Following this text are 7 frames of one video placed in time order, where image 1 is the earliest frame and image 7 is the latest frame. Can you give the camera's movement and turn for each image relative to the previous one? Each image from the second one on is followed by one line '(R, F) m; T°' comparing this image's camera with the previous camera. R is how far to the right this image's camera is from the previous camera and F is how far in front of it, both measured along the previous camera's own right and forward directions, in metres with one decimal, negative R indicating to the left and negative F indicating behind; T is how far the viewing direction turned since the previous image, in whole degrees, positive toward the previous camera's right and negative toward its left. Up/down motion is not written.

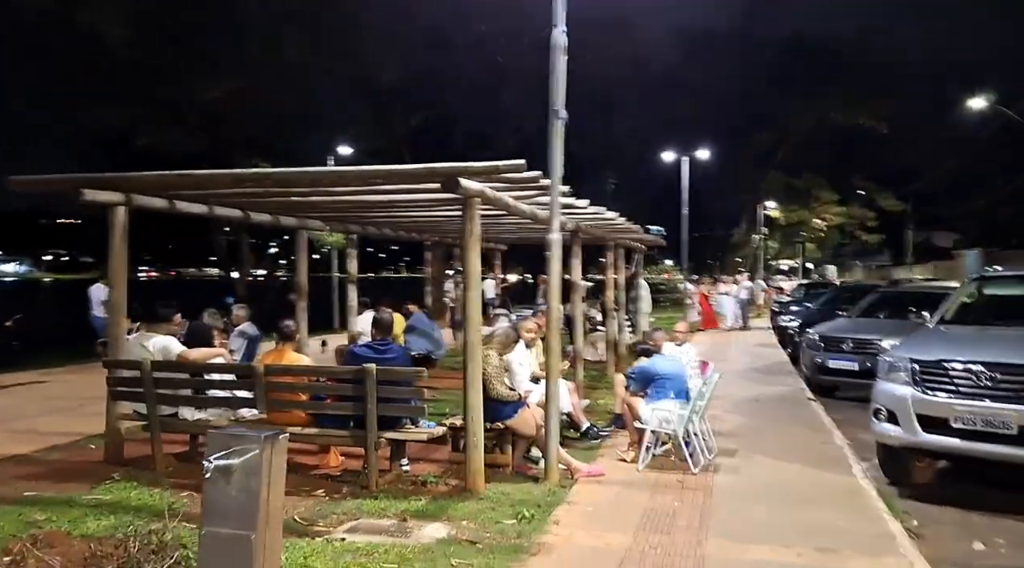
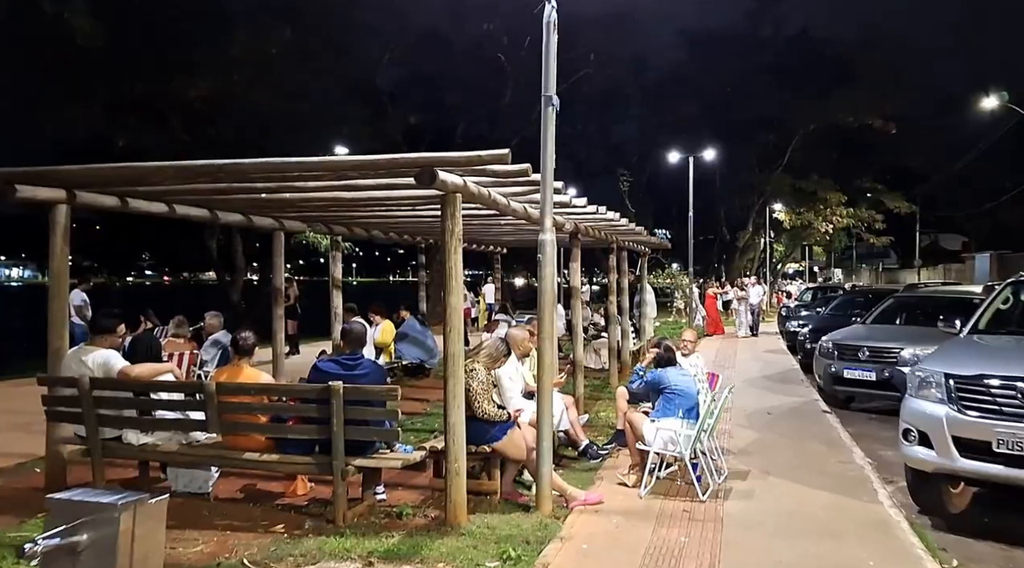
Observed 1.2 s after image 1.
(+0.1, +0.8) m; 0°
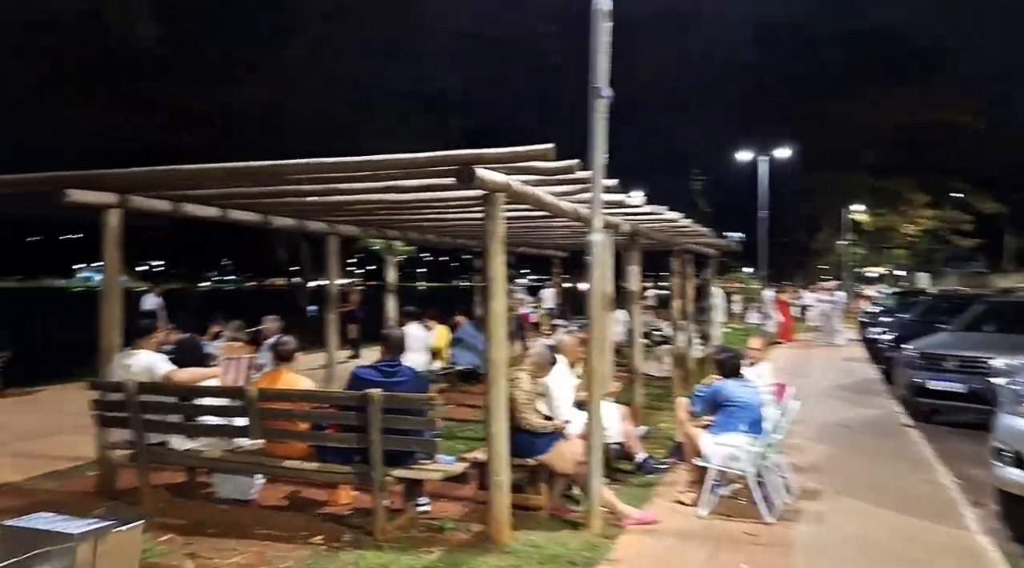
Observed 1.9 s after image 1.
(+0.2, +0.3) m; -5°
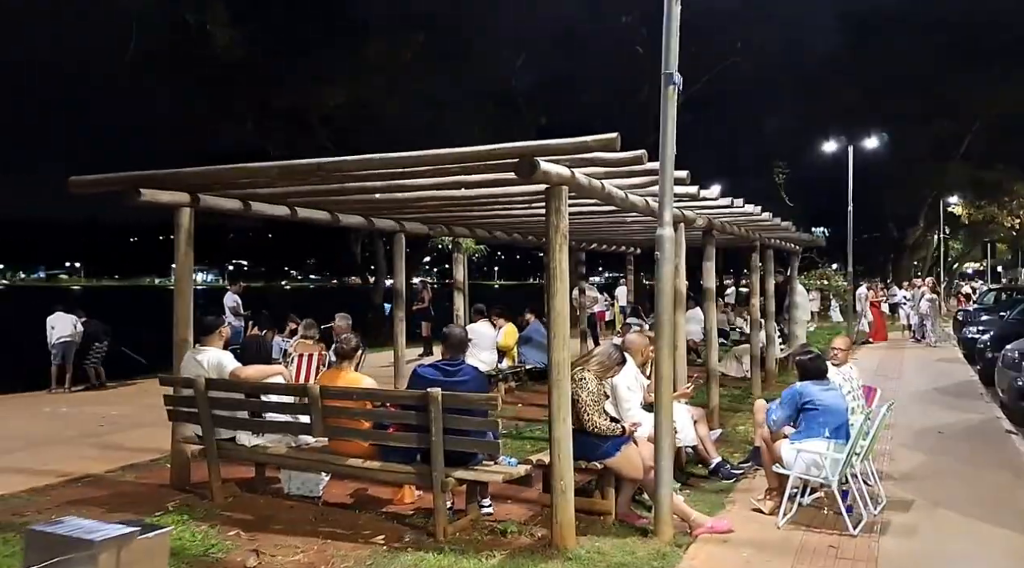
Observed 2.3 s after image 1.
(+0.1, +0.2) m; -5°
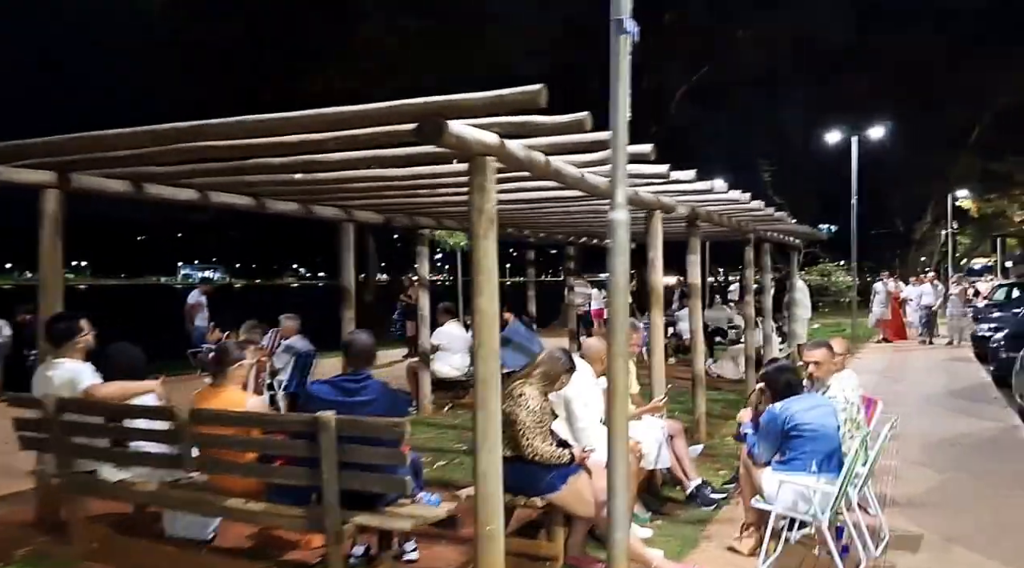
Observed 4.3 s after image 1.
(+0.5, +1.1) m; 0°
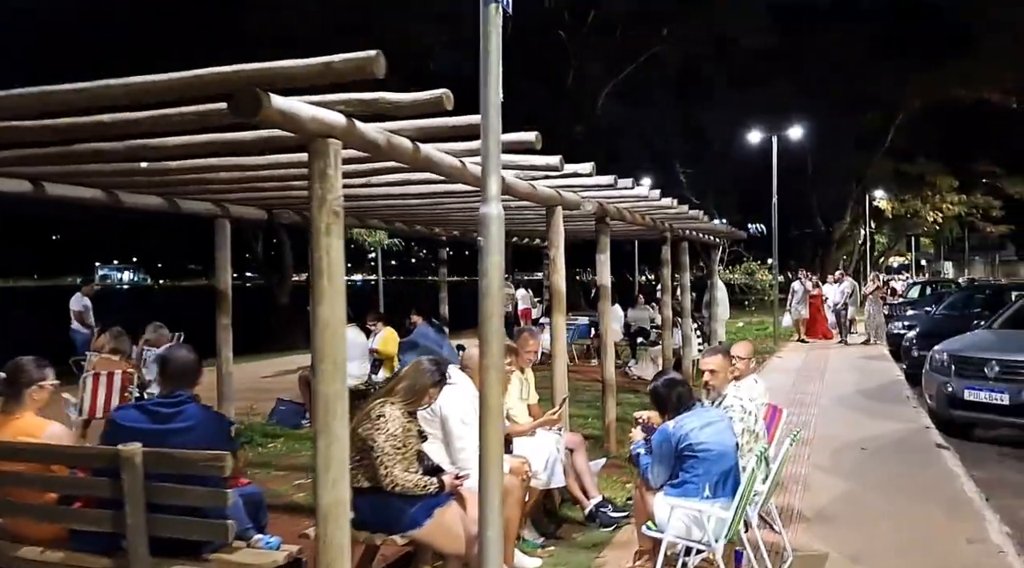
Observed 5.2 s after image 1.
(+0.4, +0.6) m; +4°
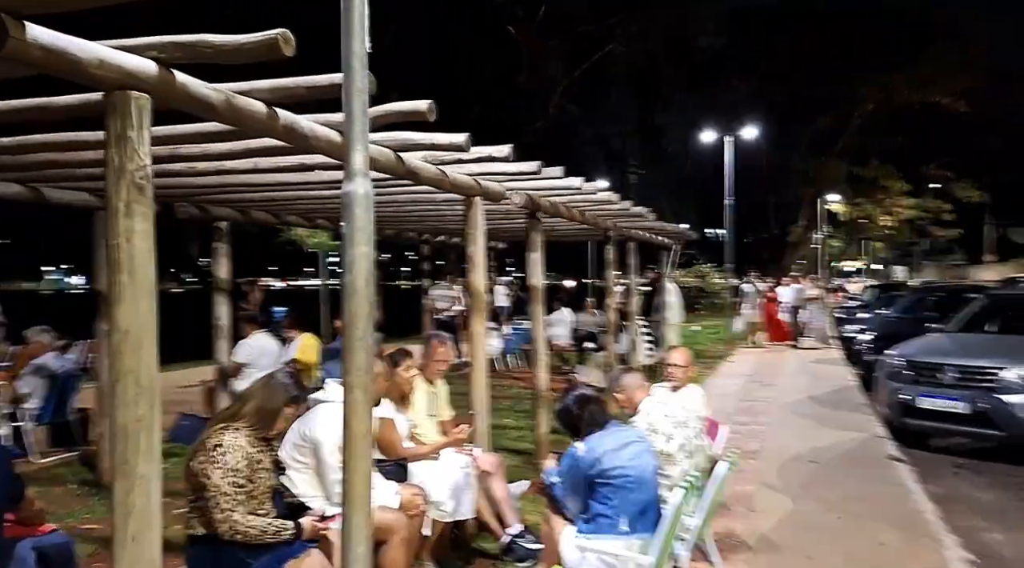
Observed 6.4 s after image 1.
(+0.3, +0.8) m; +3°
